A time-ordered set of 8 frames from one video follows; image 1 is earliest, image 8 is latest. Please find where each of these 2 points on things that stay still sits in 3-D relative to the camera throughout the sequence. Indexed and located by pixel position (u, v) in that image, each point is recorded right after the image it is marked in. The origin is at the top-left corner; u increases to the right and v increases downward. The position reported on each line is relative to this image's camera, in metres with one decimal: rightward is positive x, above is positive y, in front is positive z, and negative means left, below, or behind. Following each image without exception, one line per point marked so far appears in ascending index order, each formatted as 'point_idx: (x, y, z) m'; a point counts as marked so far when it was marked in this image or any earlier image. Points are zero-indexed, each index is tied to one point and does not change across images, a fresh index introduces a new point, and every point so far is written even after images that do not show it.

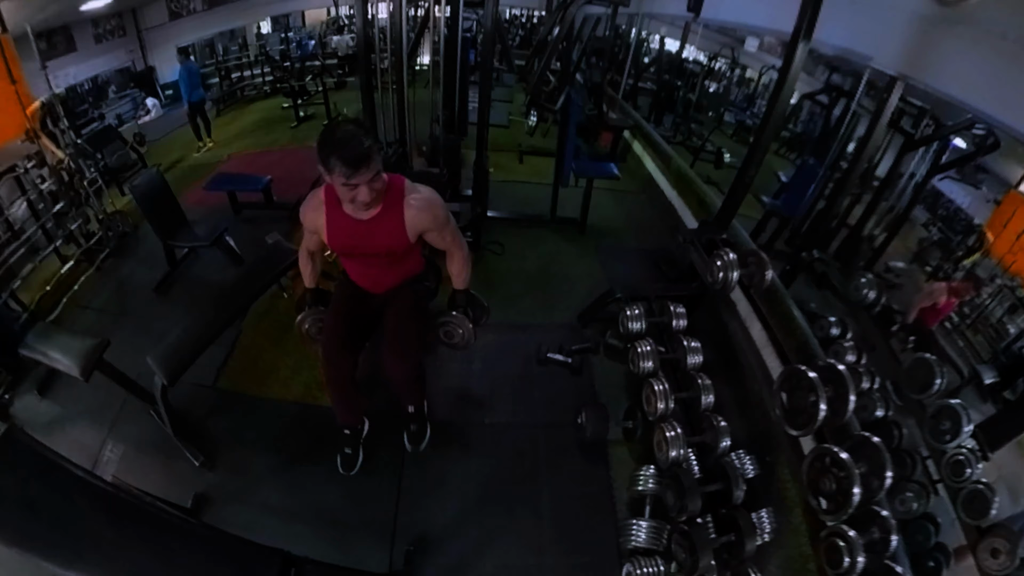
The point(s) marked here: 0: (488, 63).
0: (-0.2, +1.3, +2.9) m
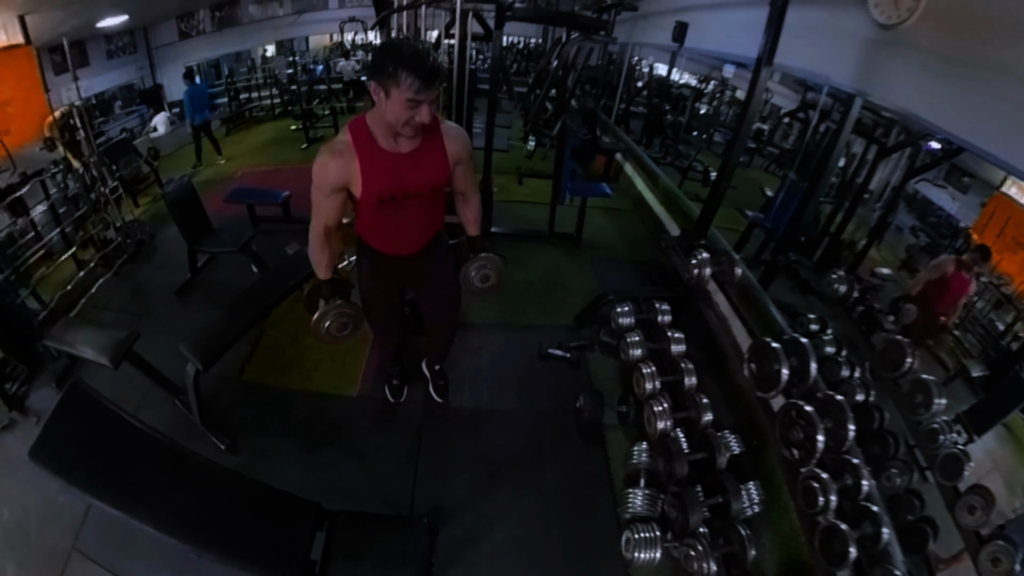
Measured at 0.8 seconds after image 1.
0: (-0.1, +1.2, +3.1) m
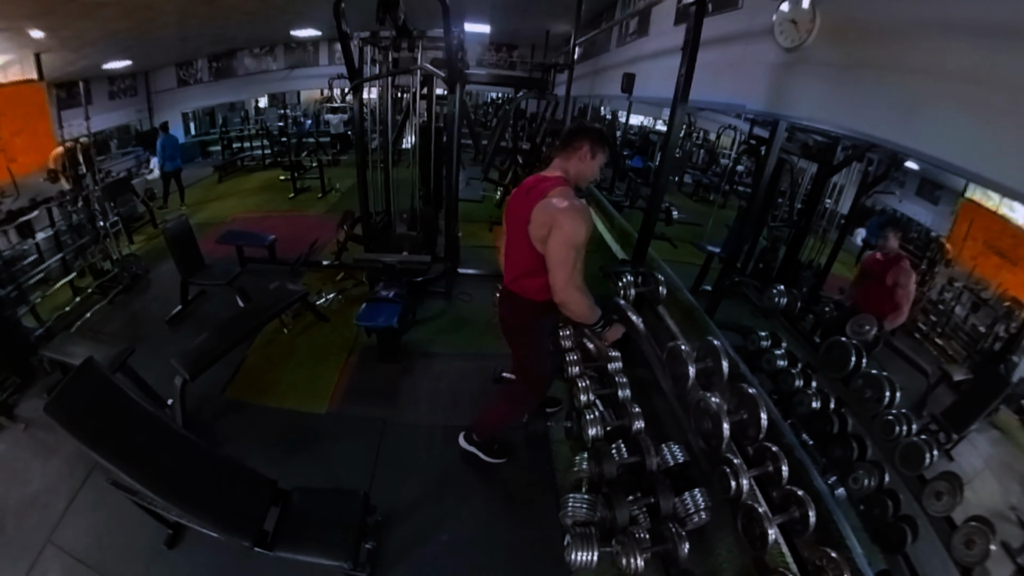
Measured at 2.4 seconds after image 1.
0: (-0.4, +1.0, +3.4) m
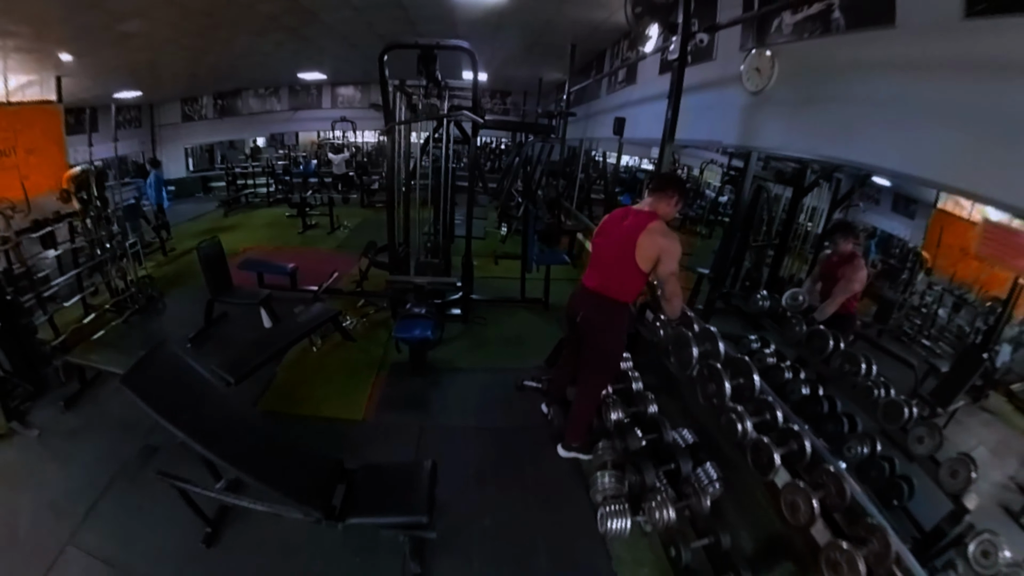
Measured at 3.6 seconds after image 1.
0: (-0.3, +0.8, +3.7) m
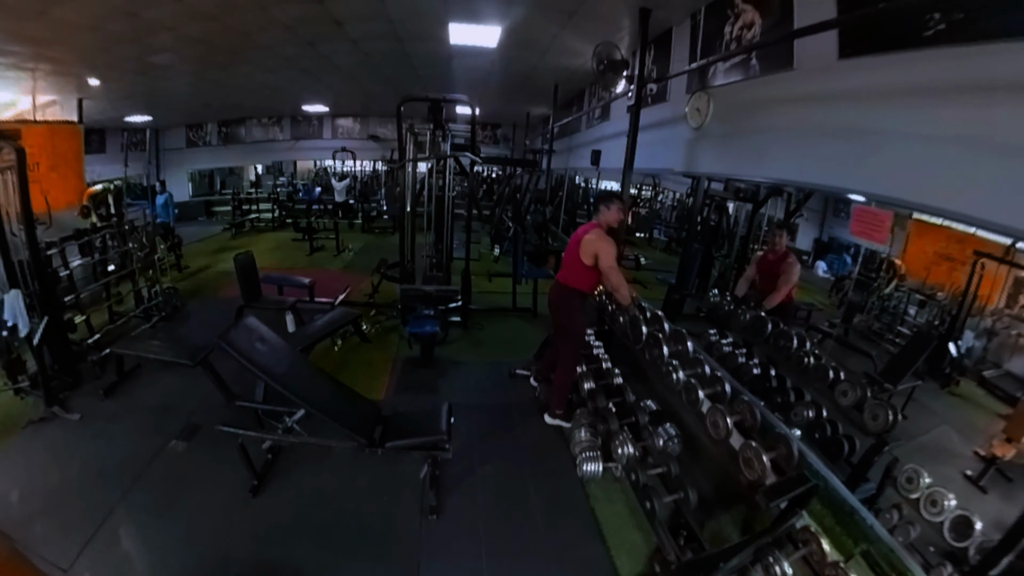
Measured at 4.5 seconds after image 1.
0: (-0.4, +0.8, +4.2) m
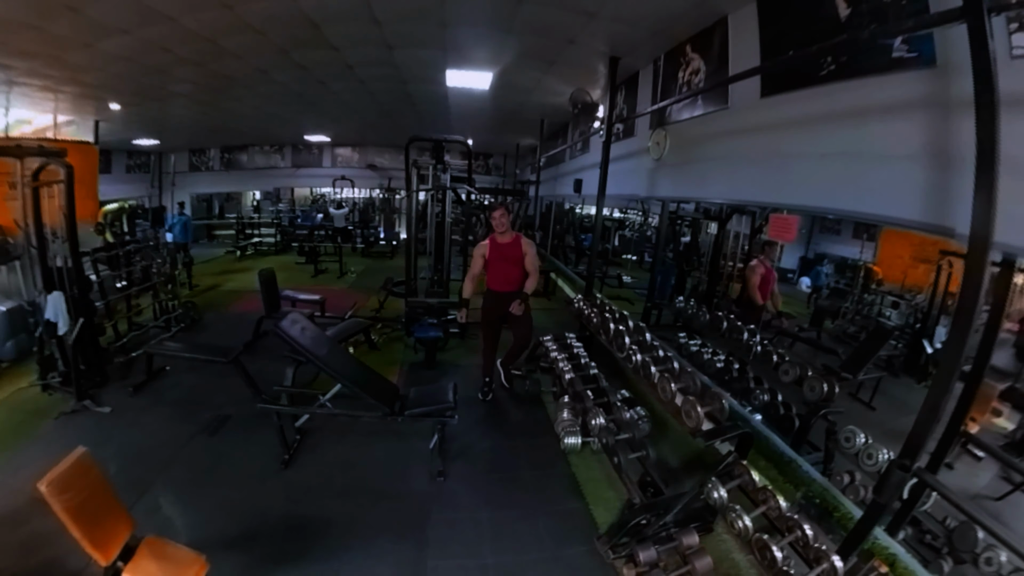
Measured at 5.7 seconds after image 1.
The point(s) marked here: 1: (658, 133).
0: (-0.5, +0.7, +4.7) m
1: (+1.1, +1.2, +3.8) m
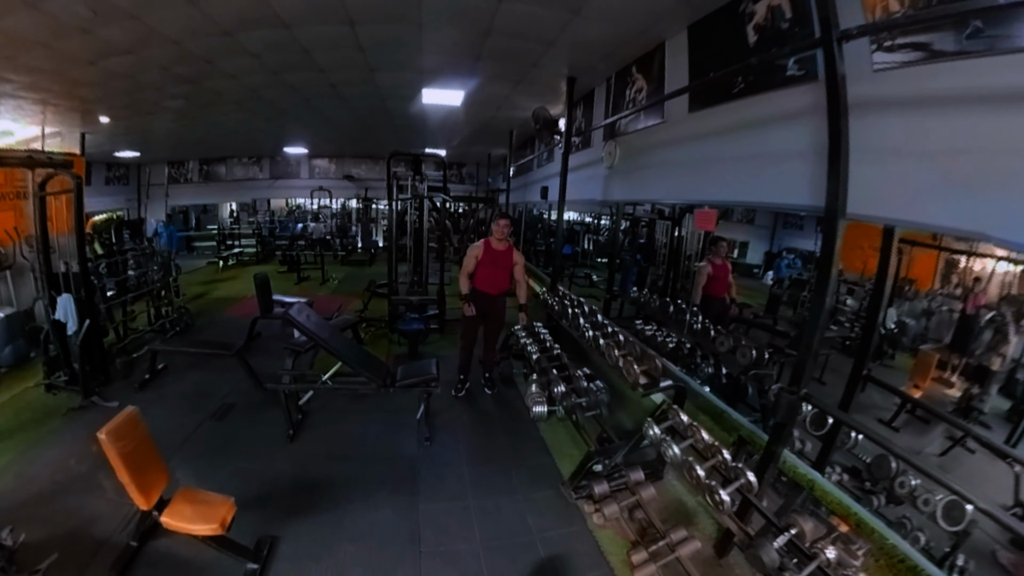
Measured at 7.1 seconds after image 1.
0: (-0.8, +0.7, +5.1) m
1: (+0.9, +1.3, +4.3) m
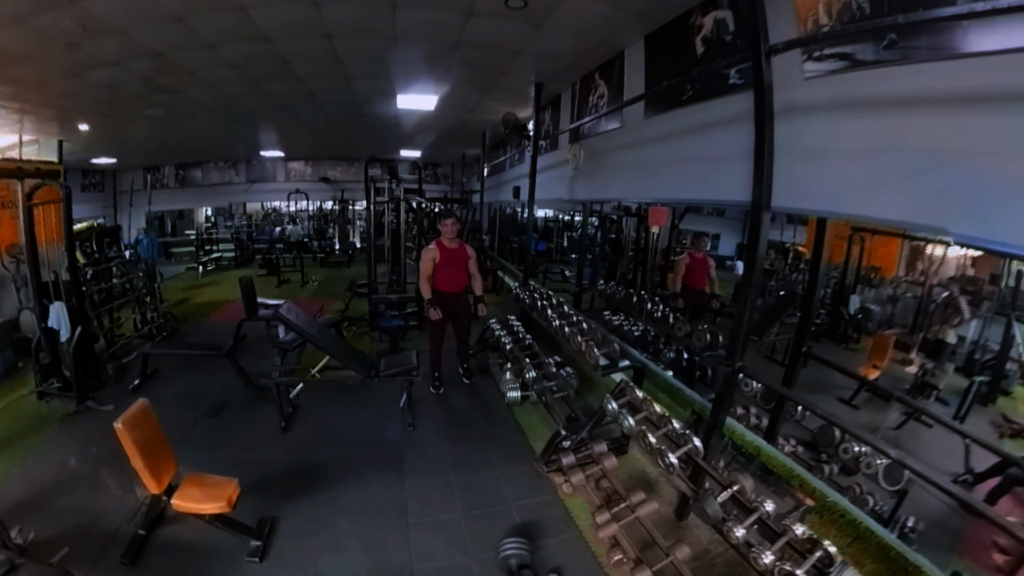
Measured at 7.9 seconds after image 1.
0: (-1.0, +0.7, +5.3) m
1: (+0.6, +1.3, +4.5) m
